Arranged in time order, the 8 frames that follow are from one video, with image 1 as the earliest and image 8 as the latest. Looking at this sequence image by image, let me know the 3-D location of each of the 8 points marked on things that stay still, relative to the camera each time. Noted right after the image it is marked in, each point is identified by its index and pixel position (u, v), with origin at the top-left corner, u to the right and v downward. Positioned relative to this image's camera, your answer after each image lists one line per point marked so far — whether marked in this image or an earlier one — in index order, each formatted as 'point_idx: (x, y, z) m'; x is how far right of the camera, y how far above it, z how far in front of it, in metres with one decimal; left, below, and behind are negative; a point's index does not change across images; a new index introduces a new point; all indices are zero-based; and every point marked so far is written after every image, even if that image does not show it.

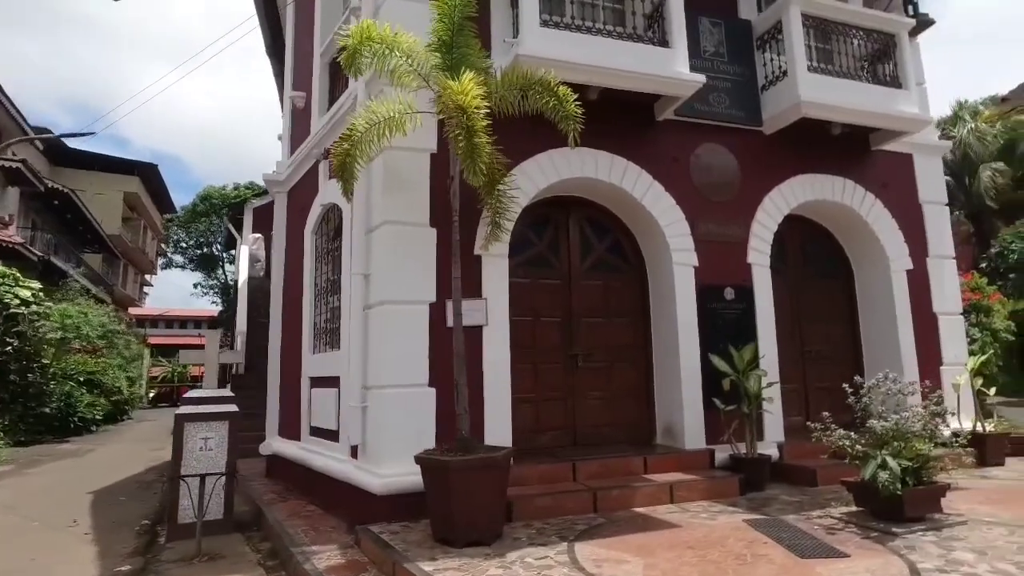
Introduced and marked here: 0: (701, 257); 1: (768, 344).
0: (+2.3, +0.4, +6.6) m
1: (+3.1, -0.7, +6.7) m
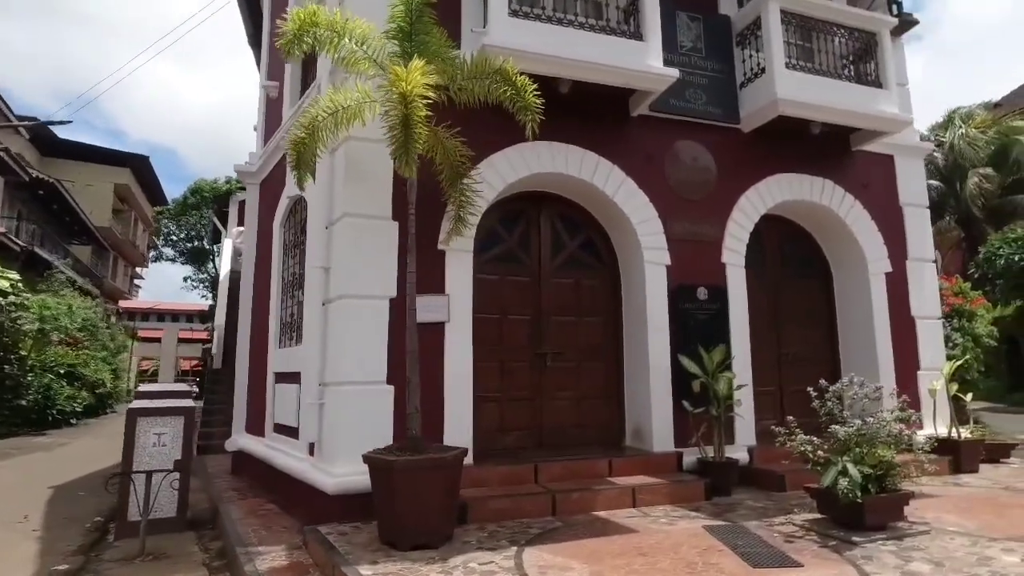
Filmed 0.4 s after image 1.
0: (+1.9, +0.4, +6.5) m
1: (+2.7, -0.7, +6.6) m
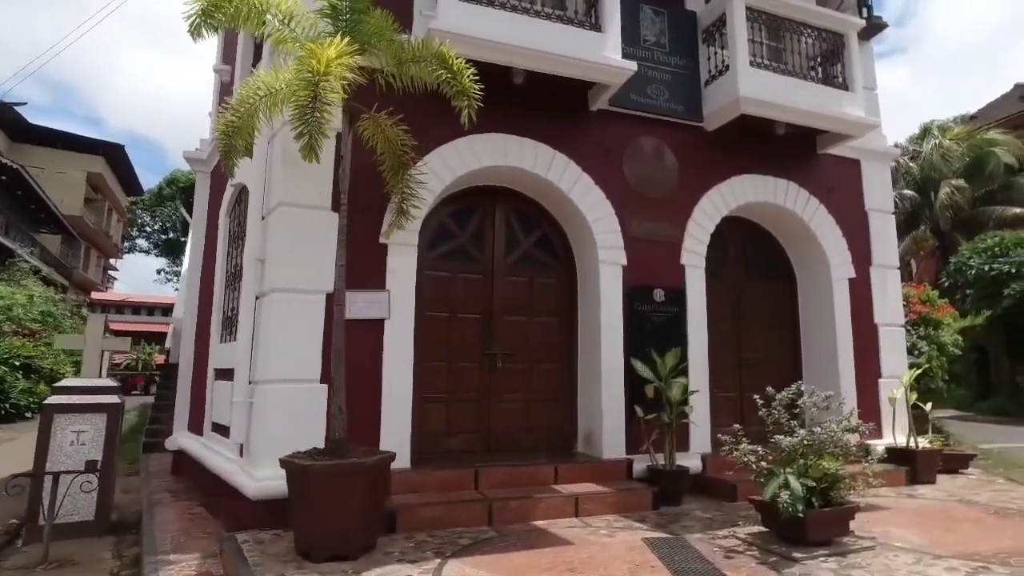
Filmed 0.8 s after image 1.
0: (+1.3, +0.4, +6.3) m
1: (+2.1, -0.7, +6.4) m
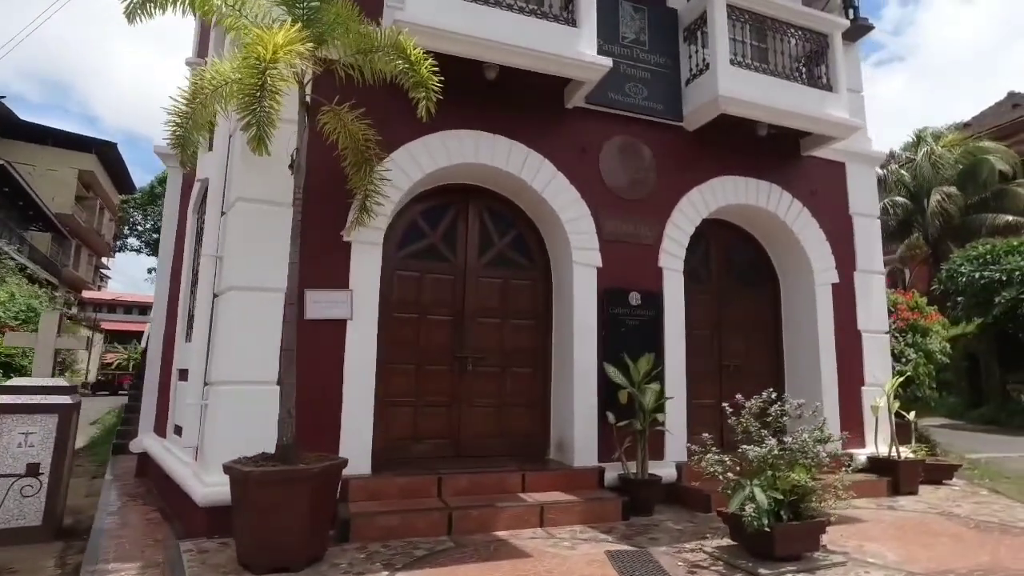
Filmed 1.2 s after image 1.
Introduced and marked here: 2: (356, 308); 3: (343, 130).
0: (+1.0, +0.3, +6.1) m
1: (+1.8, -0.8, +6.2) m
2: (-1.4, -0.2, +5.2) m
3: (-1.4, +1.4, +4.8) m
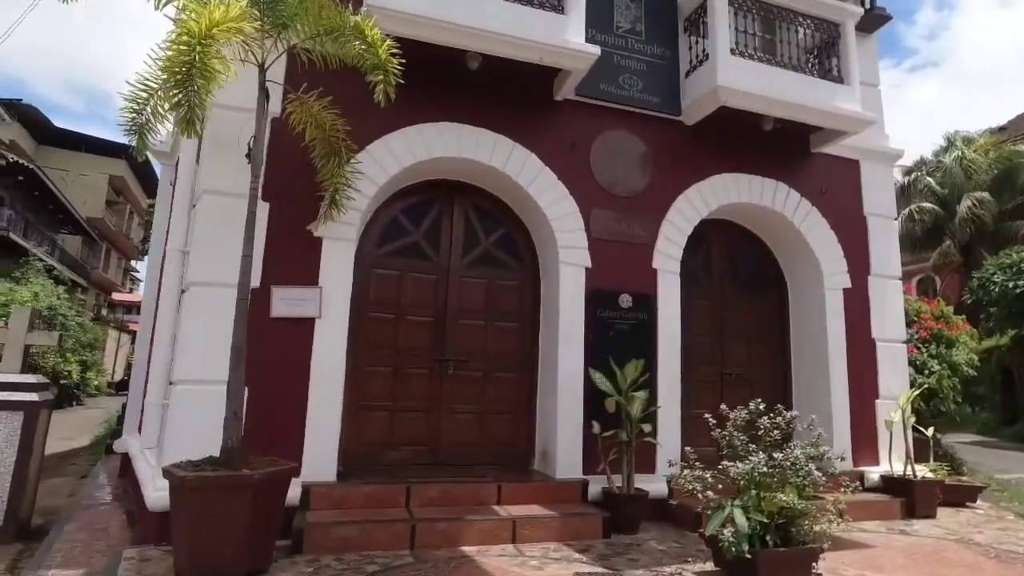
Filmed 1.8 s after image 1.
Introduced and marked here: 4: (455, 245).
0: (+0.9, +0.3, +5.8) m
1: (+1.6, -0.8, +5.8) m
2: (-1.7, -0.2, +4.9) m
3: (-1.6, +1.4, +4.6) m
4: (-0.6, +0.5, +6.1) m
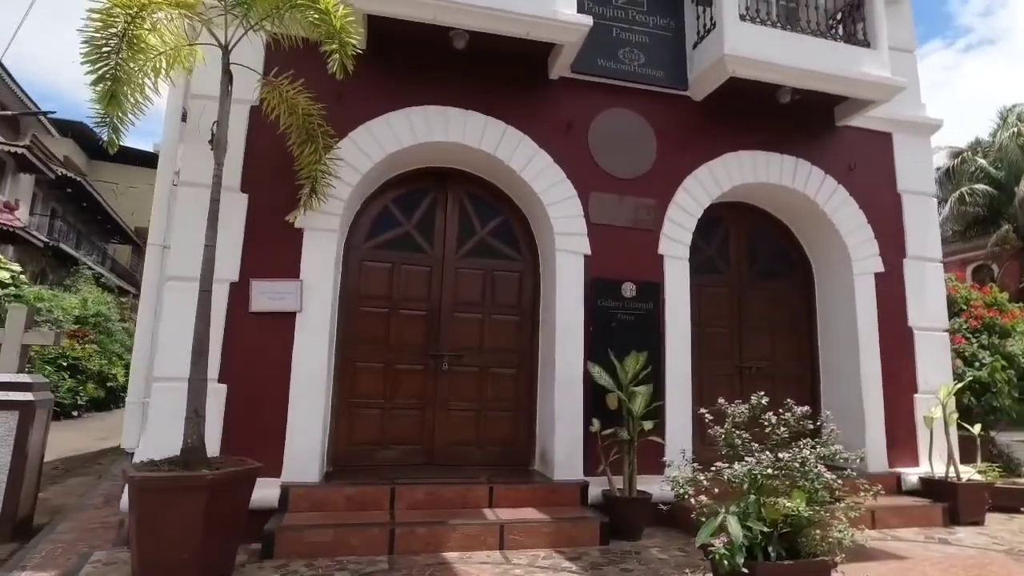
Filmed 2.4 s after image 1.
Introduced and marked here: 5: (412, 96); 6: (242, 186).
0: (+0.8, +0.4, +5.4) m
1: (+1.6, -0.7, +5.4) m
2: (-1.8, -0.1, +4.7) m
3: (-1.8, +1.4, +4.4) m
4: (-0.7, +0.6, +5.8) m
5: (-0.9, +1.8, +5.2) m
6: (-2.3, +0.9, +4.8) m
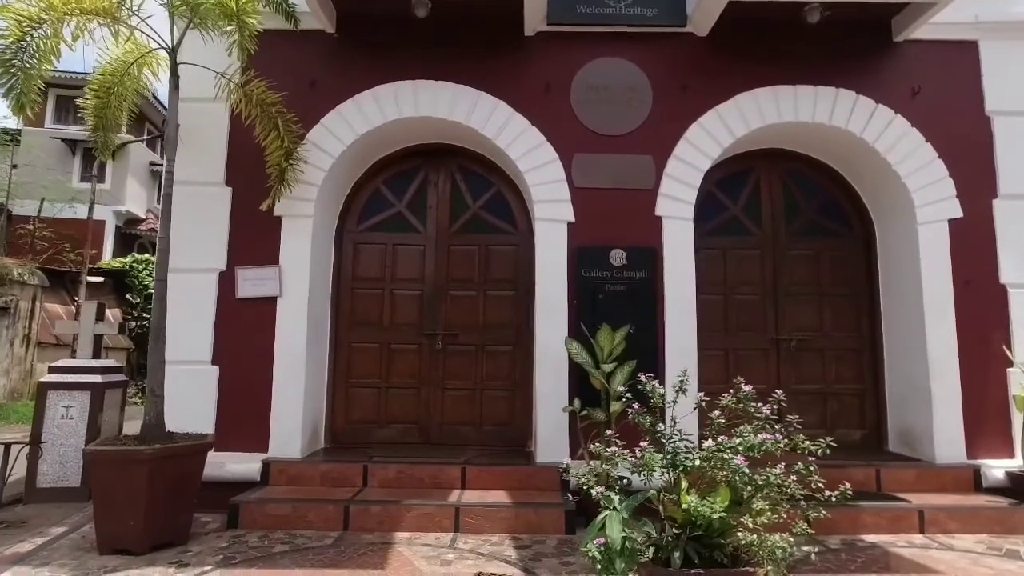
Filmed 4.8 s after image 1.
0: (+0.6, +0.7, +5.0) m
1: (+1.4, -0.3, +4.8) m
2: (-2.0, 0.0, +4.9) m
3: (-2.2, +1.6, +4.6) m
4: (-0.7, +0.8, +5.7) m
5: (-1.2, +2.0, +5.2) m
6: (-2.6, +1.0, +5.1) m
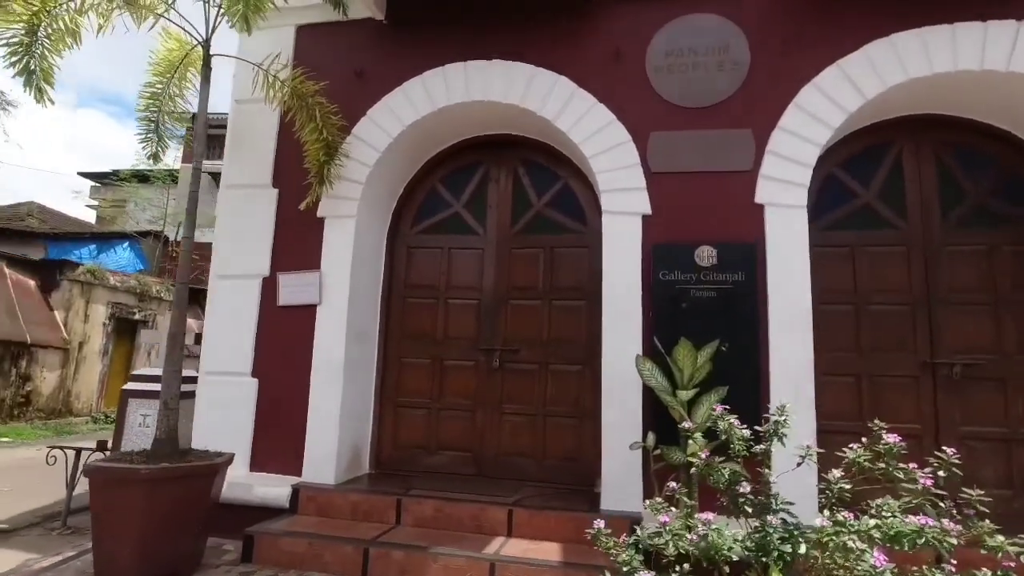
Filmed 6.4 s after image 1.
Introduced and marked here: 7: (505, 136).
0: (+1.1, +0.6, +4.1) m
1: (+1.8, -0.4, +3.7) m
2: (-1.5, 0.0, +4.5) m
3: (-1.8, +1.5, +4.3) m
4: (-0.1, +0.7, +5.1) m
5: (-0.7, +1.9, +4.7) m
6: (-2.1, +0.9, +4.8) m
7: (-0.1, +1.4, +5.1) m
